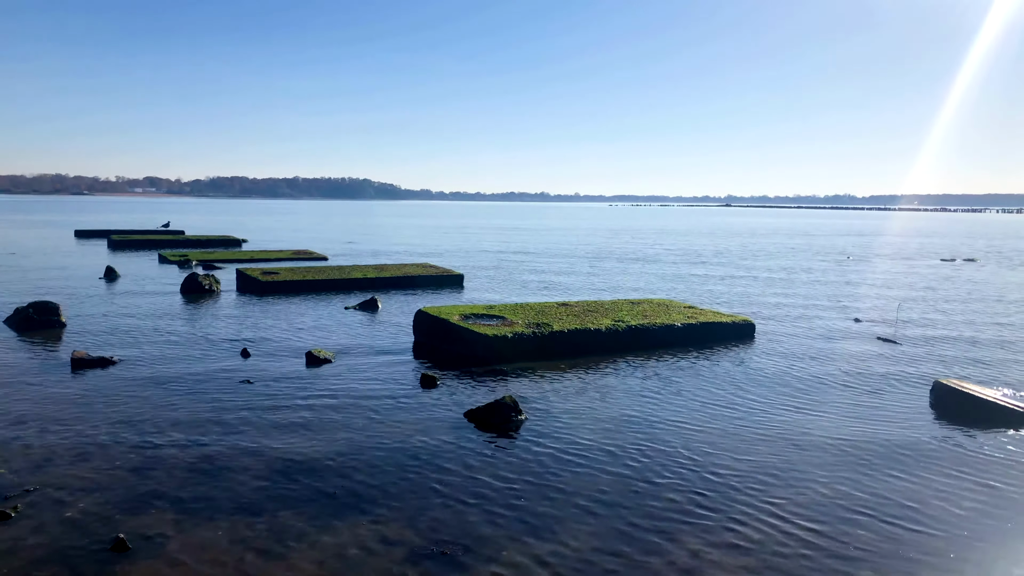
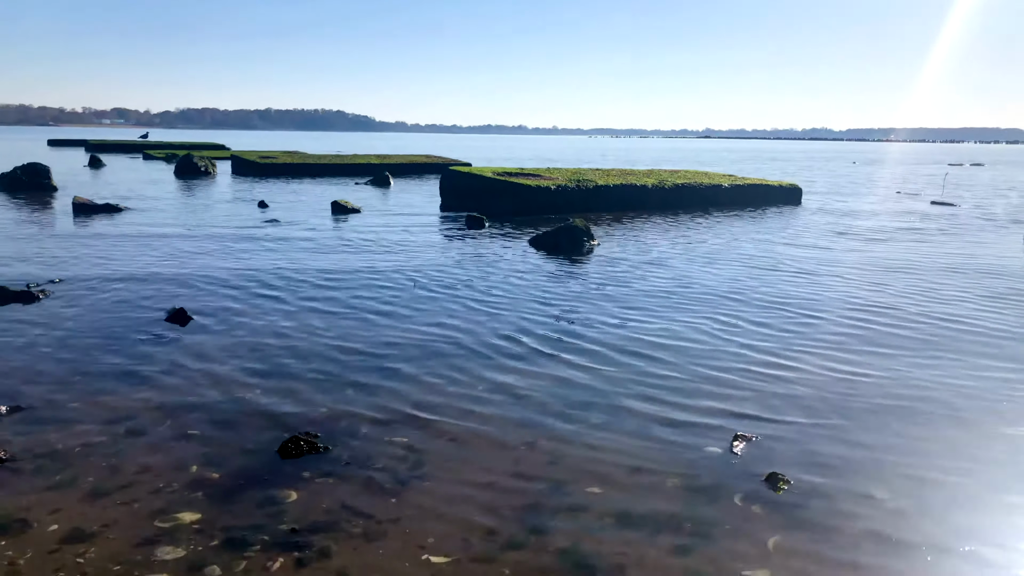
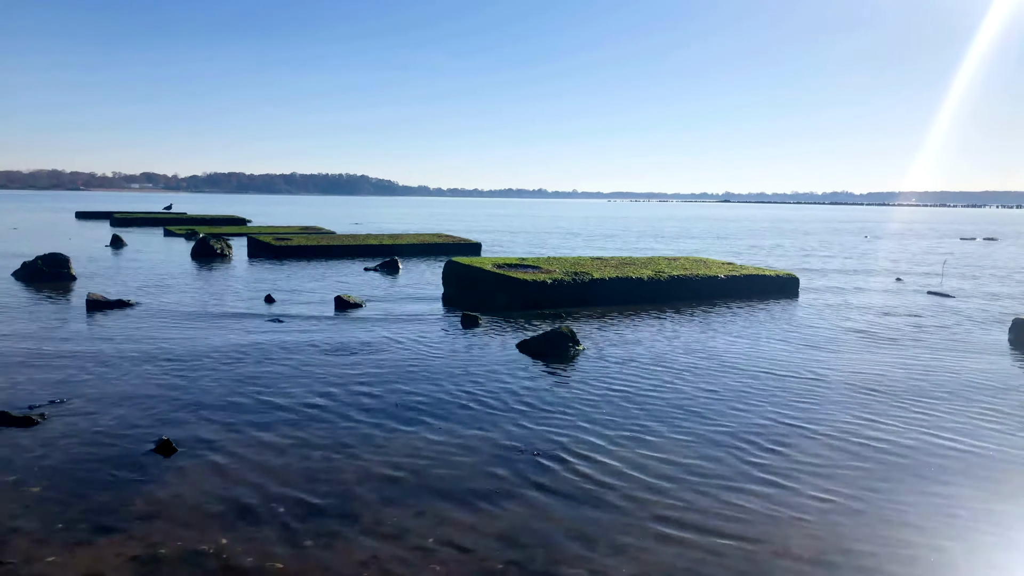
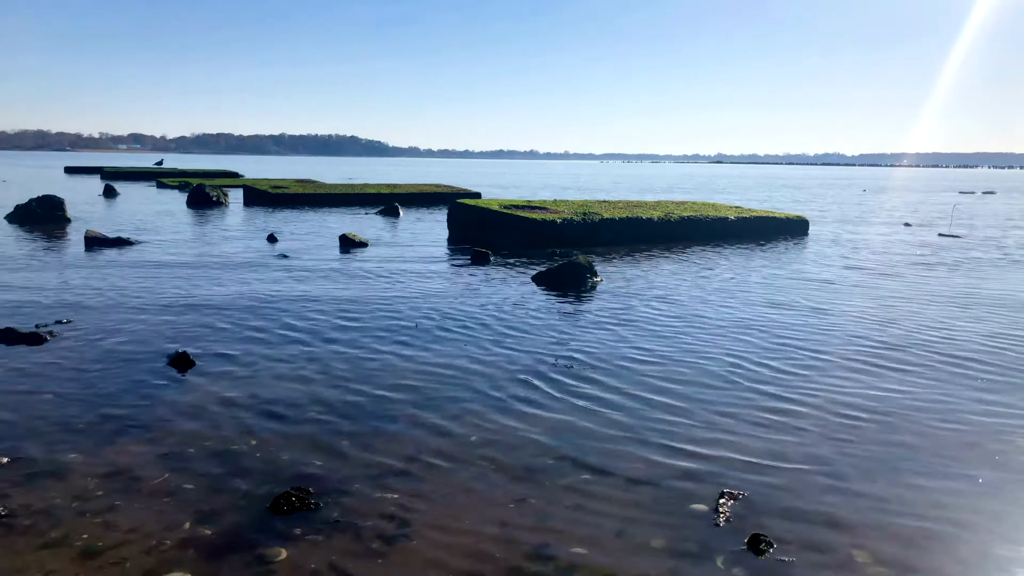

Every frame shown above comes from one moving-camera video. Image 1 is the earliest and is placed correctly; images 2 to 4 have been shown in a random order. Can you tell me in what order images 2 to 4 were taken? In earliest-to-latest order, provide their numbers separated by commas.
3, 4, 2
